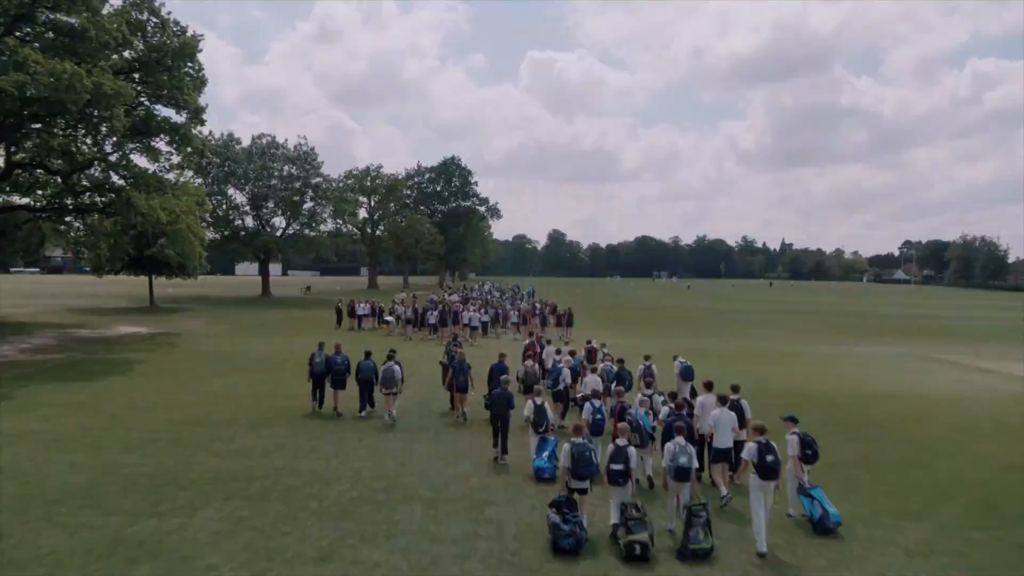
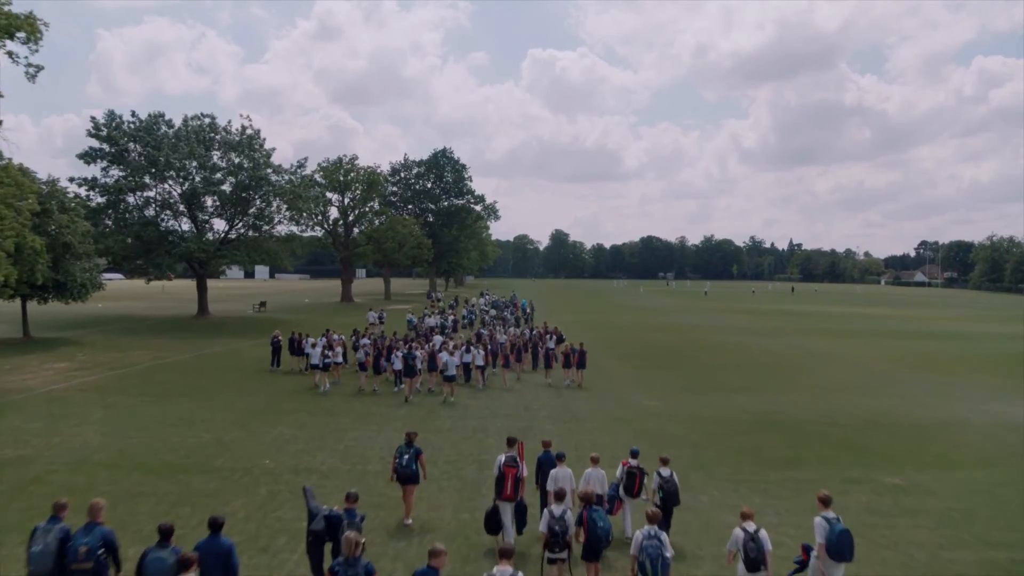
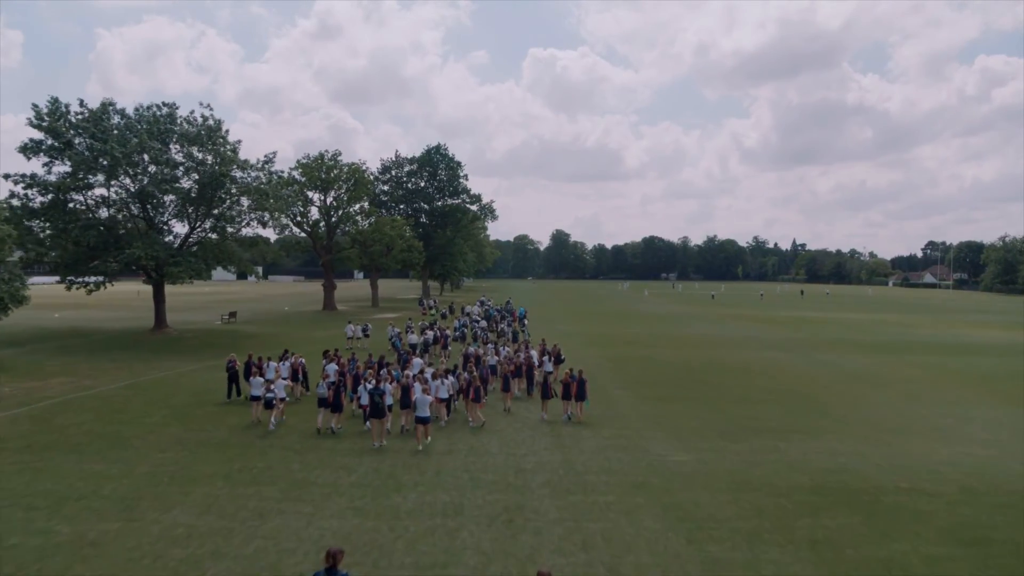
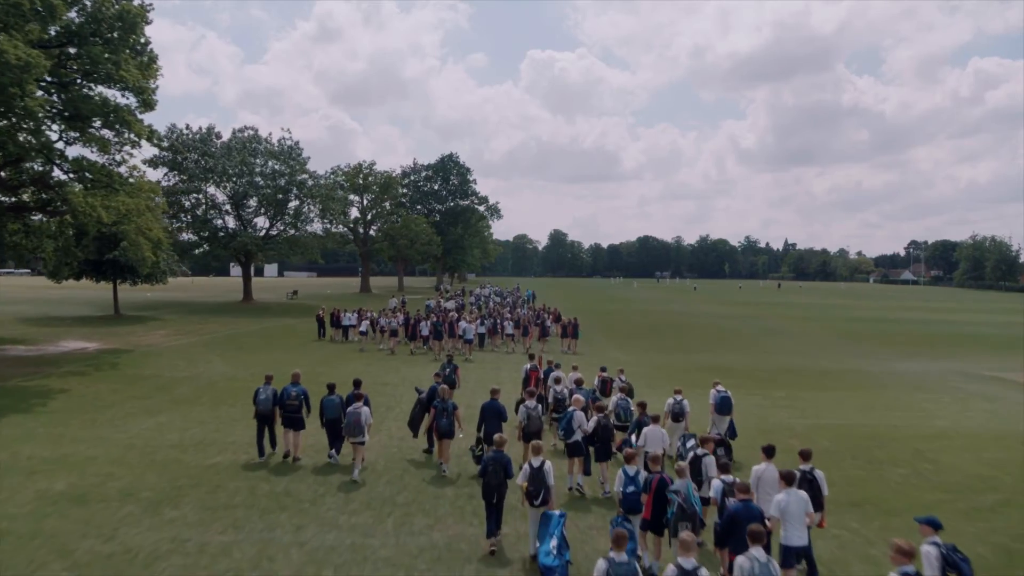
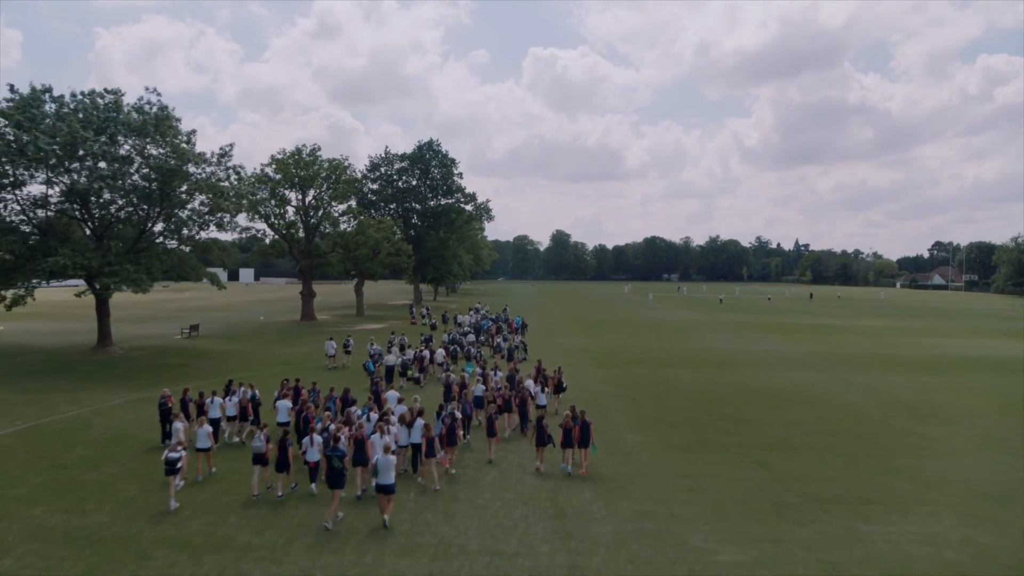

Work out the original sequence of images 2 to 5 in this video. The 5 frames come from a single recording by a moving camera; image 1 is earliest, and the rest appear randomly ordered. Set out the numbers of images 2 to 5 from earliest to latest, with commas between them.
4, 2, 3, 5
